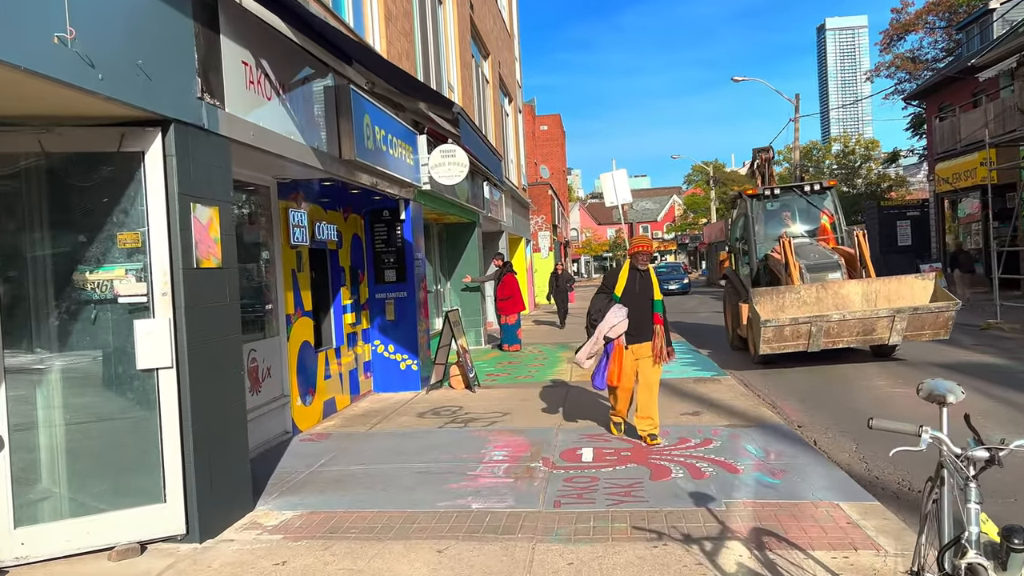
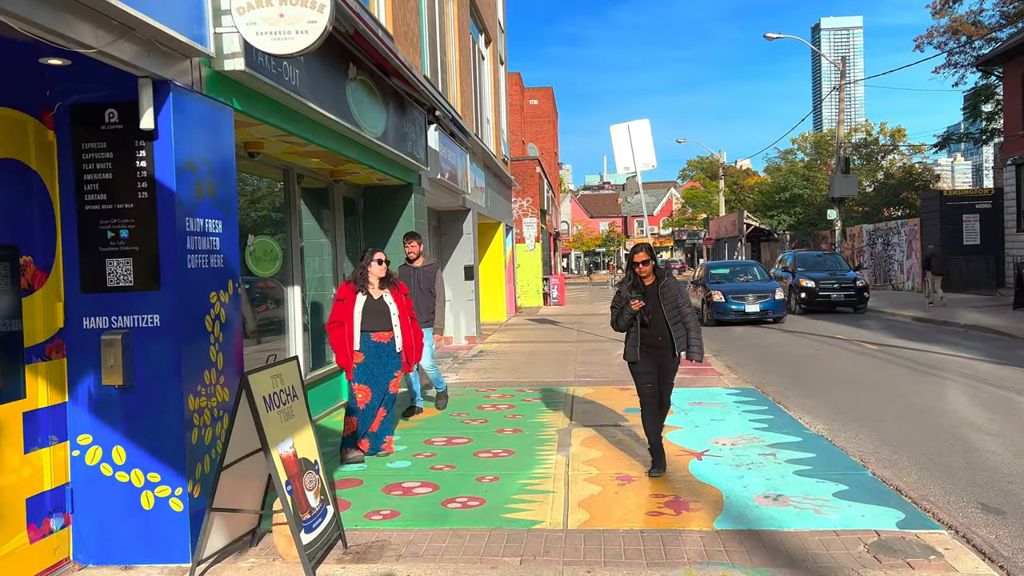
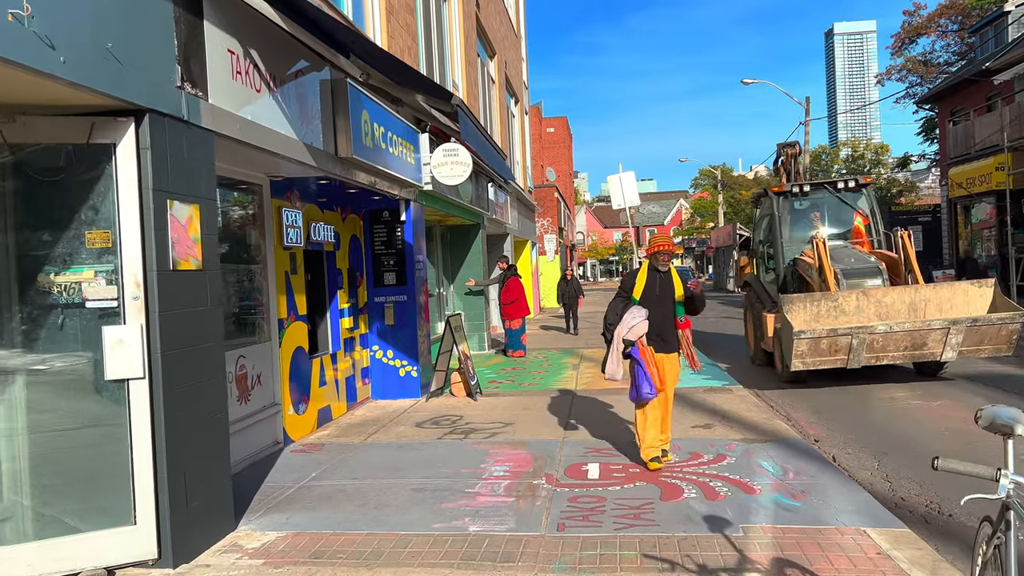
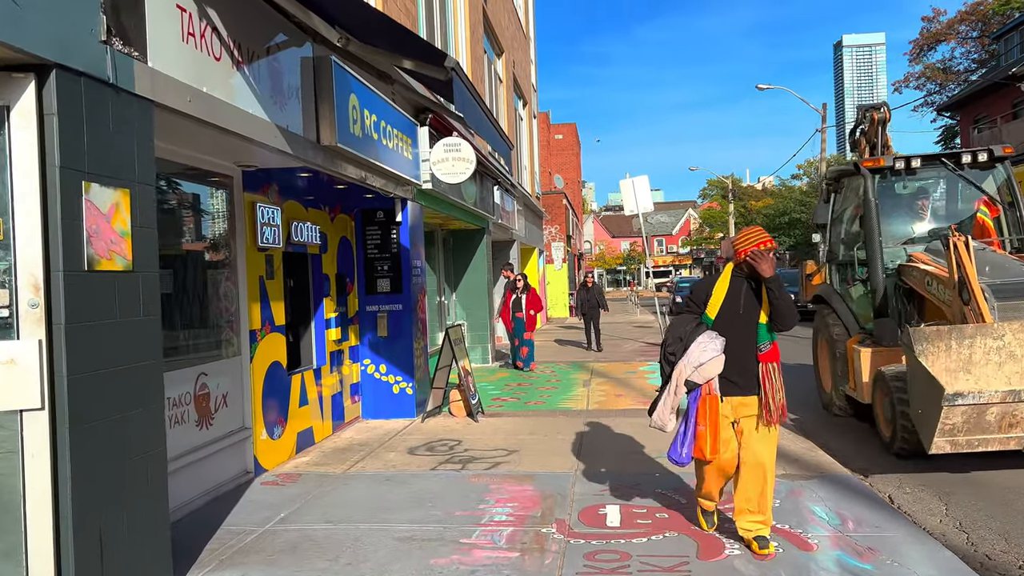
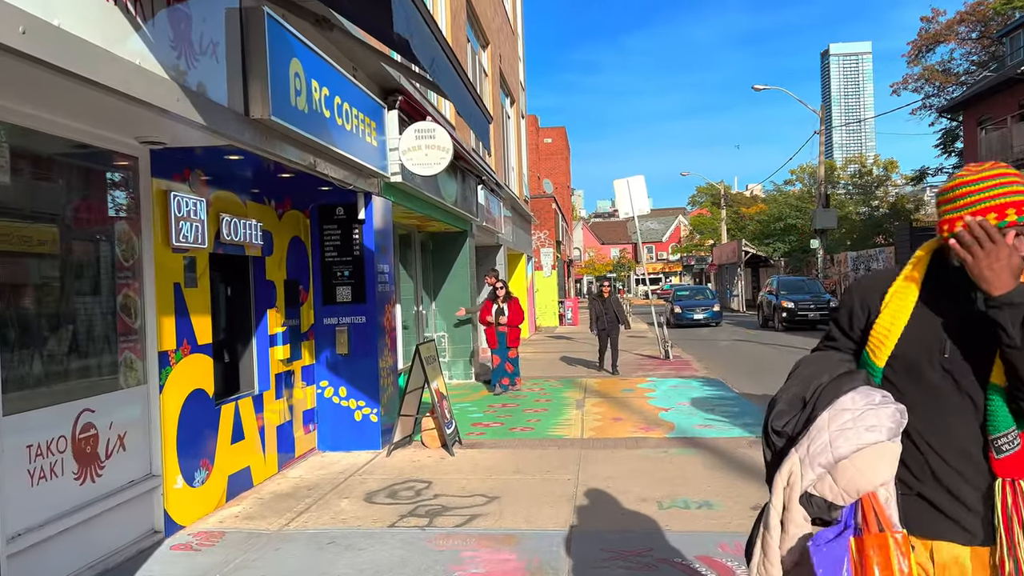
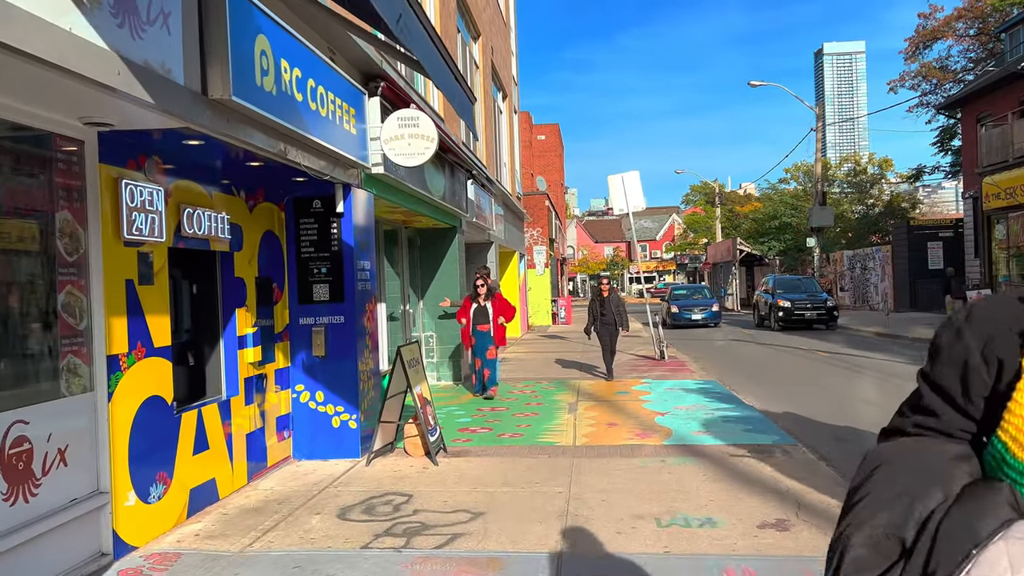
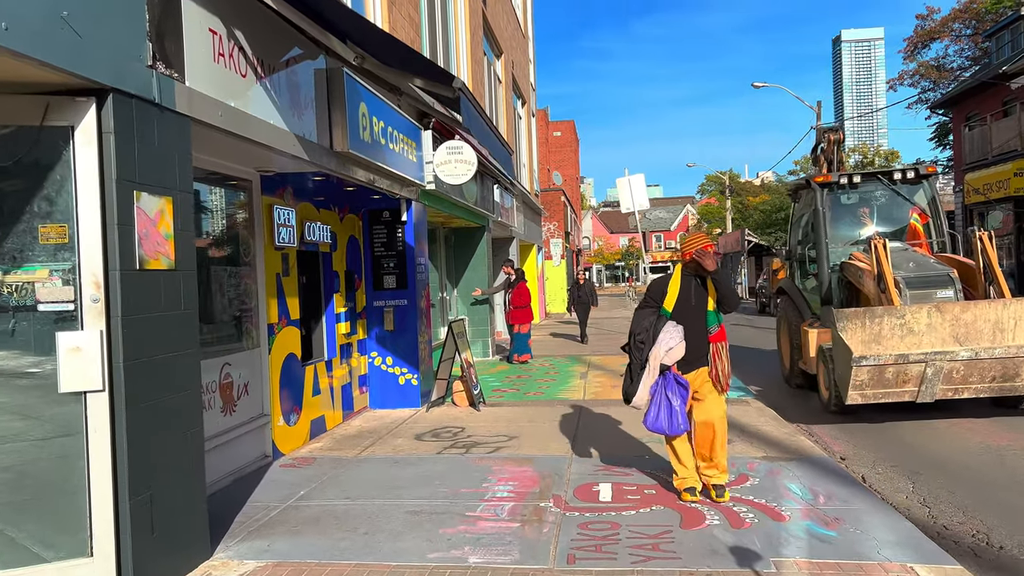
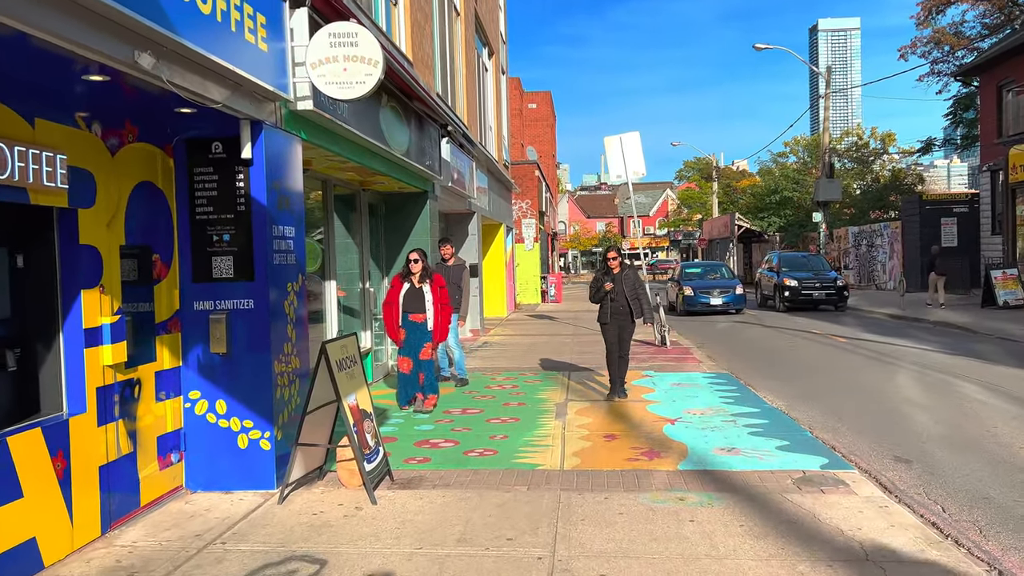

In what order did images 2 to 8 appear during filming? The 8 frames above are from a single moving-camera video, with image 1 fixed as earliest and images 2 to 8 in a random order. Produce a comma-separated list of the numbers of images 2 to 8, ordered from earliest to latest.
3, 7, 4, 5, 6, 8, 2
